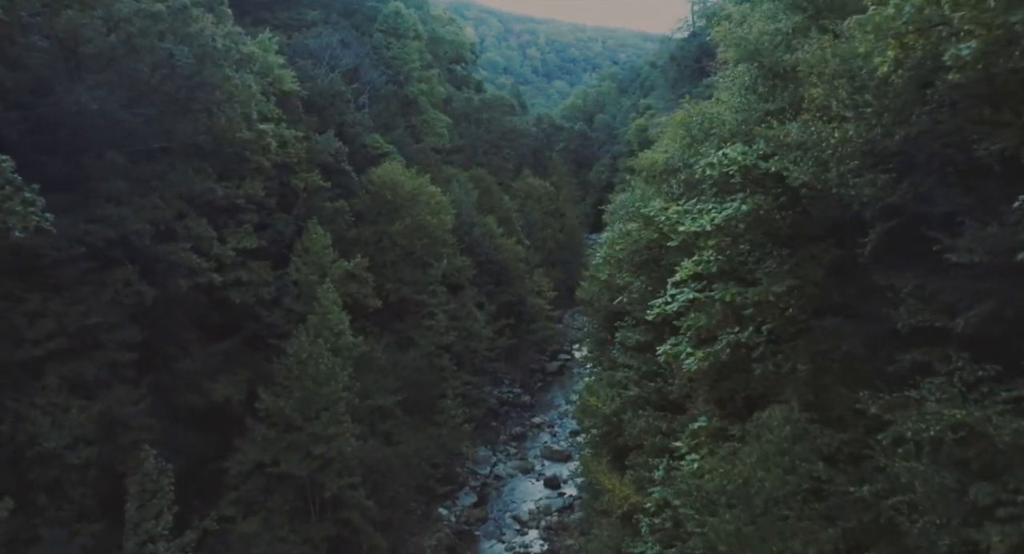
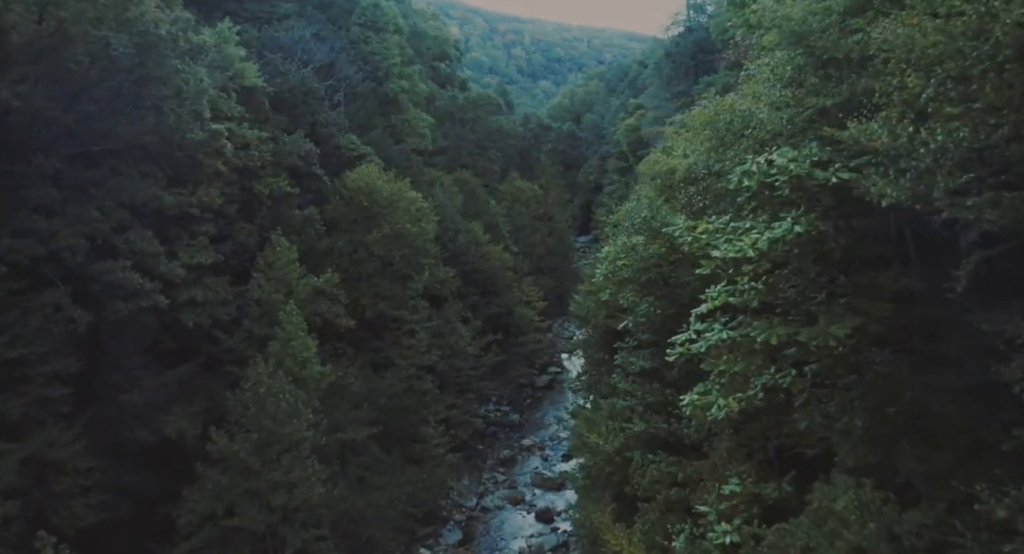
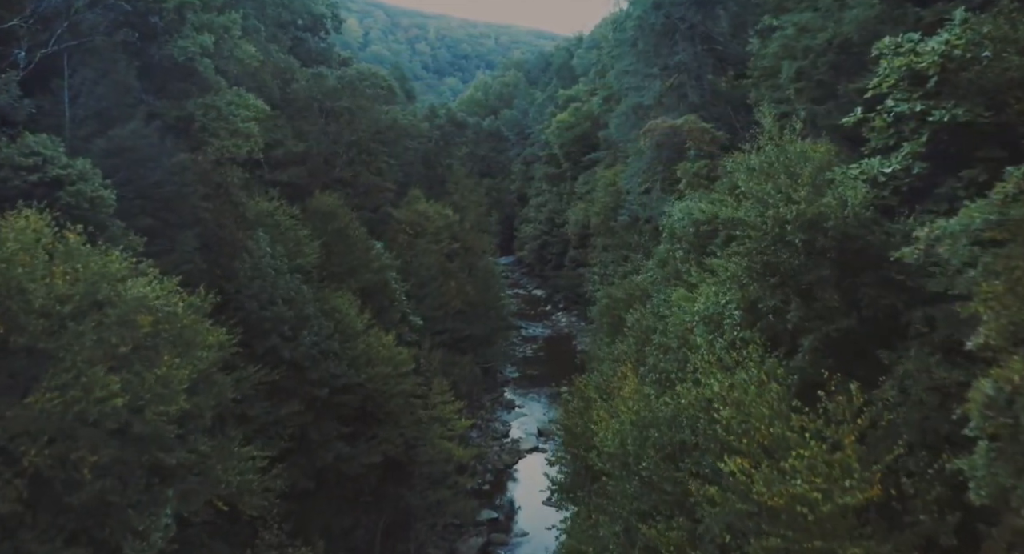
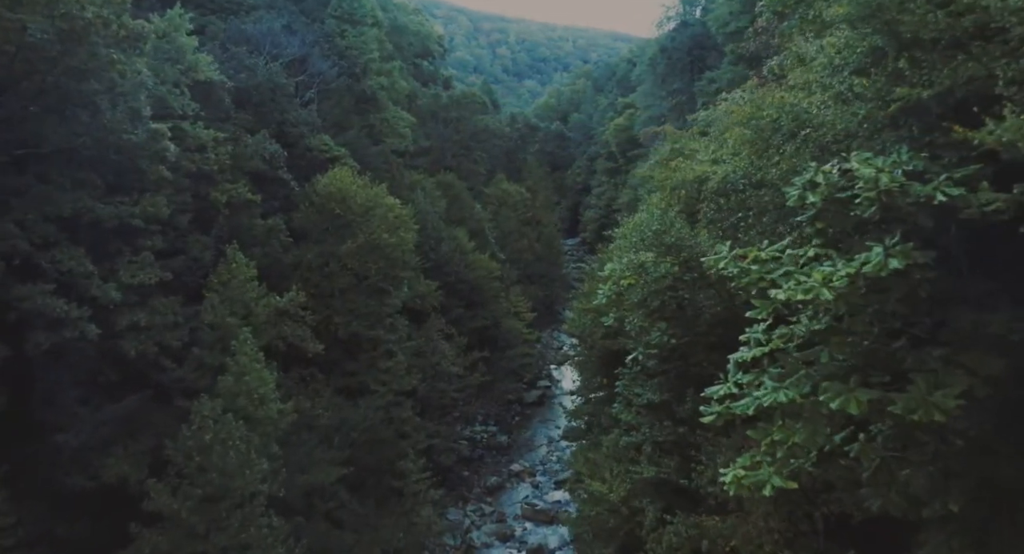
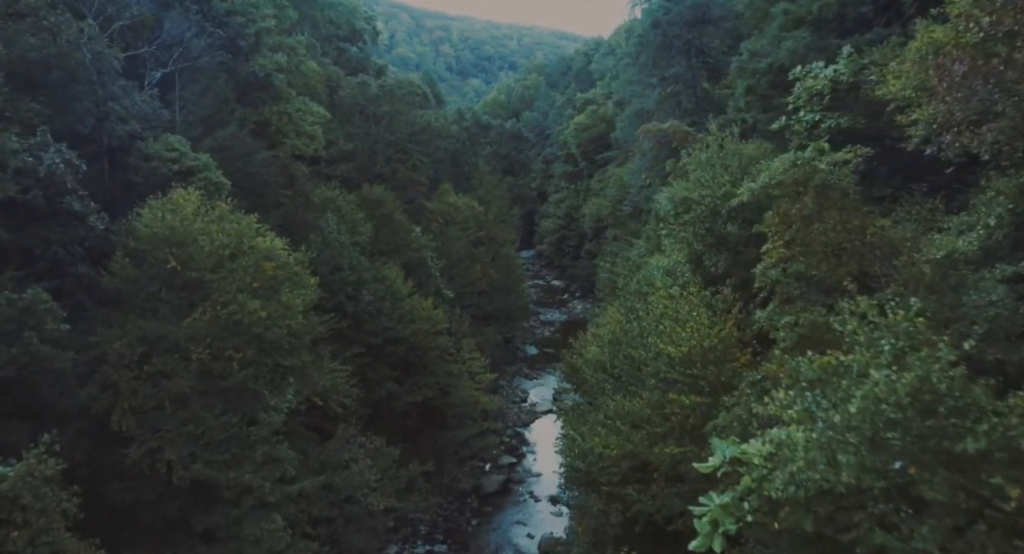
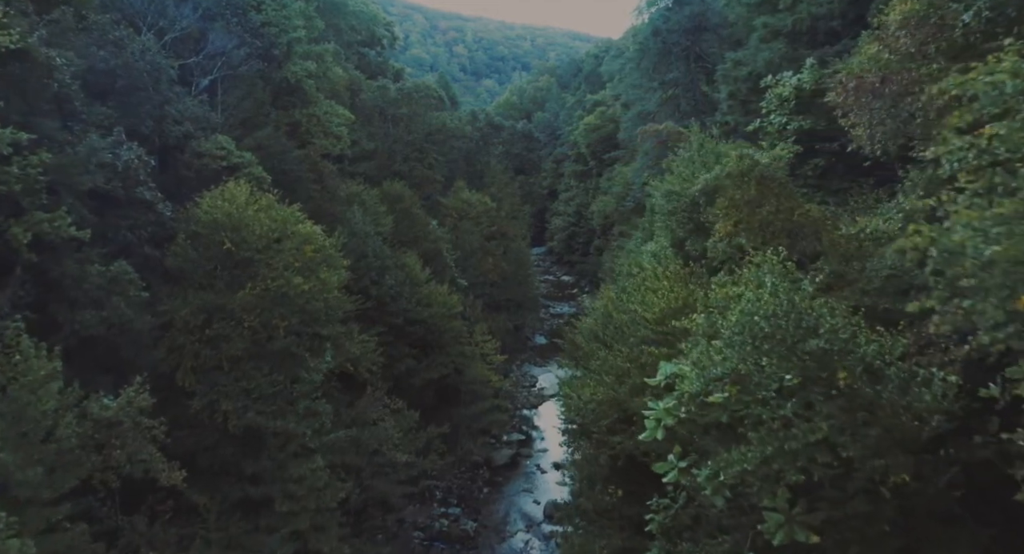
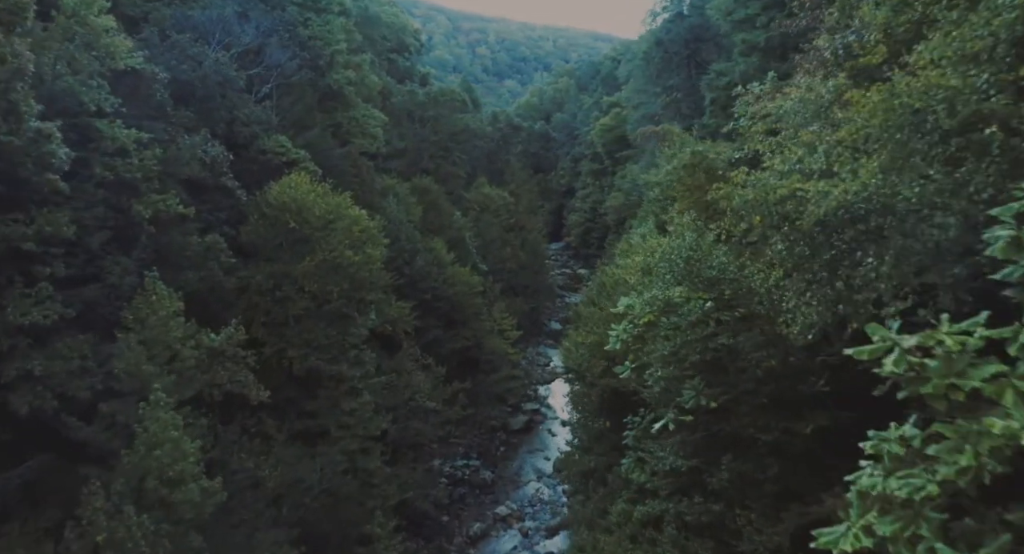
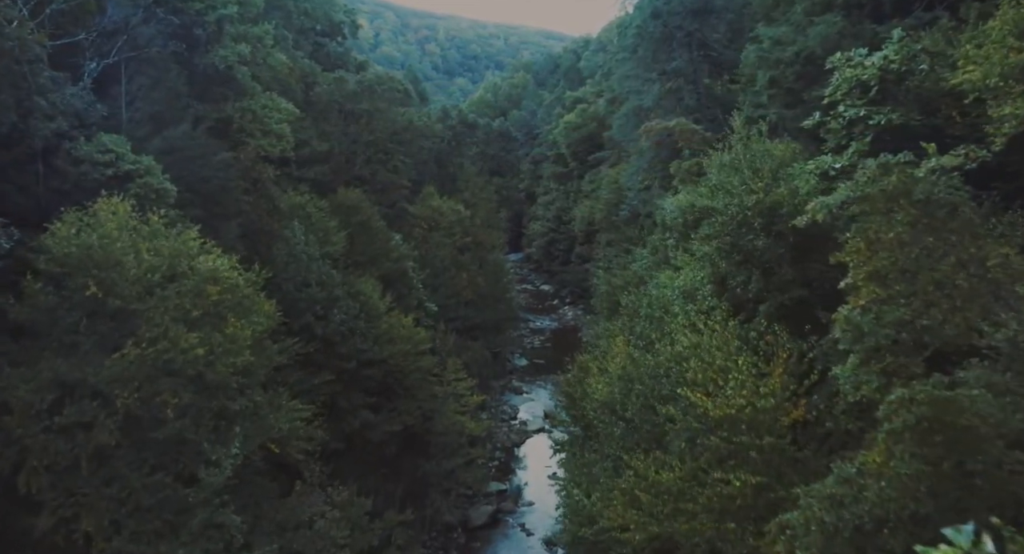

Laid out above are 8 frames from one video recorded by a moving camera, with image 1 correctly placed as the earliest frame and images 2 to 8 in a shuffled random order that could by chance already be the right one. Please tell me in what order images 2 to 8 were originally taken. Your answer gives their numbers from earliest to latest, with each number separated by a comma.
2, 4, 7, 6, 5, 8, 3
